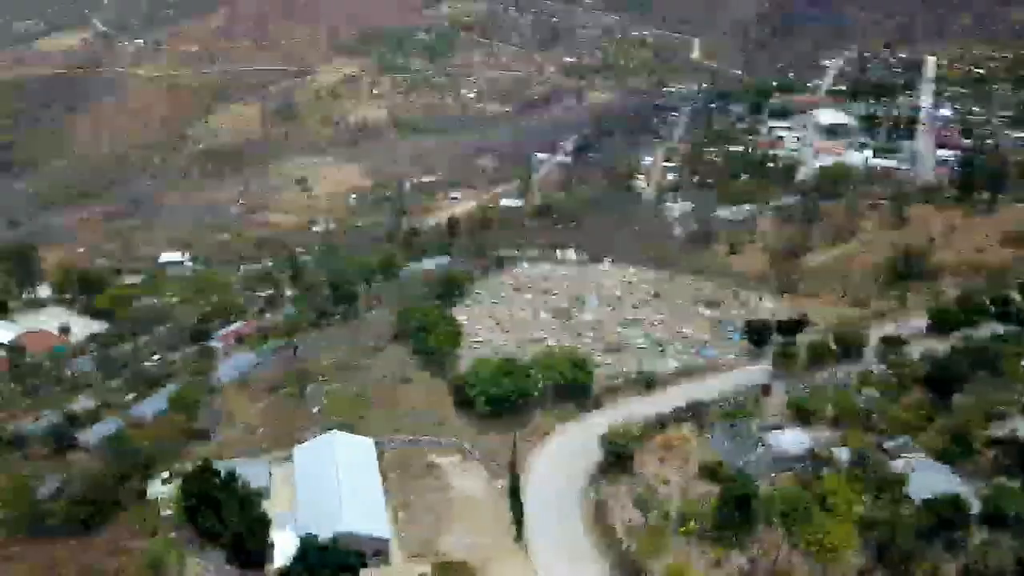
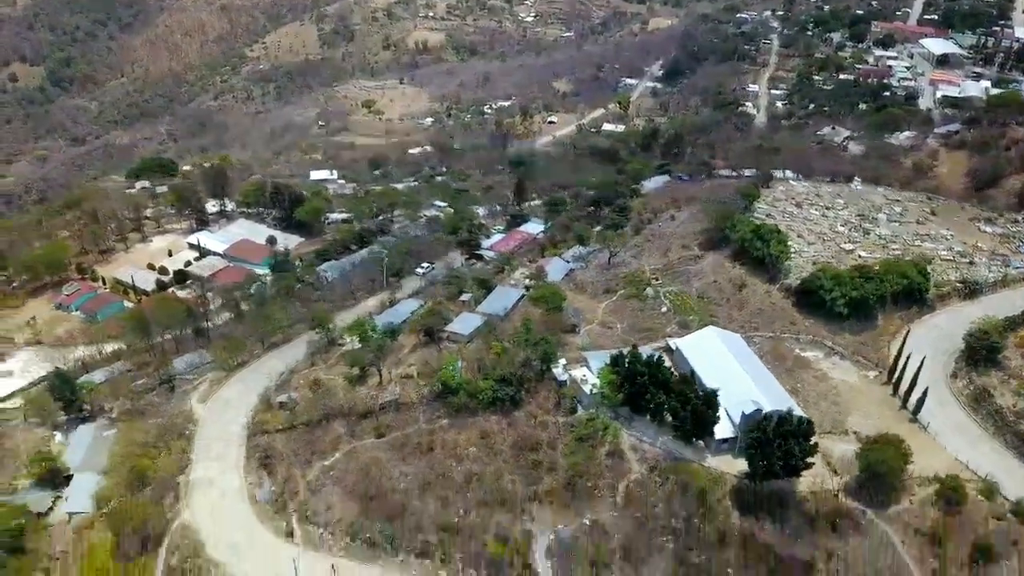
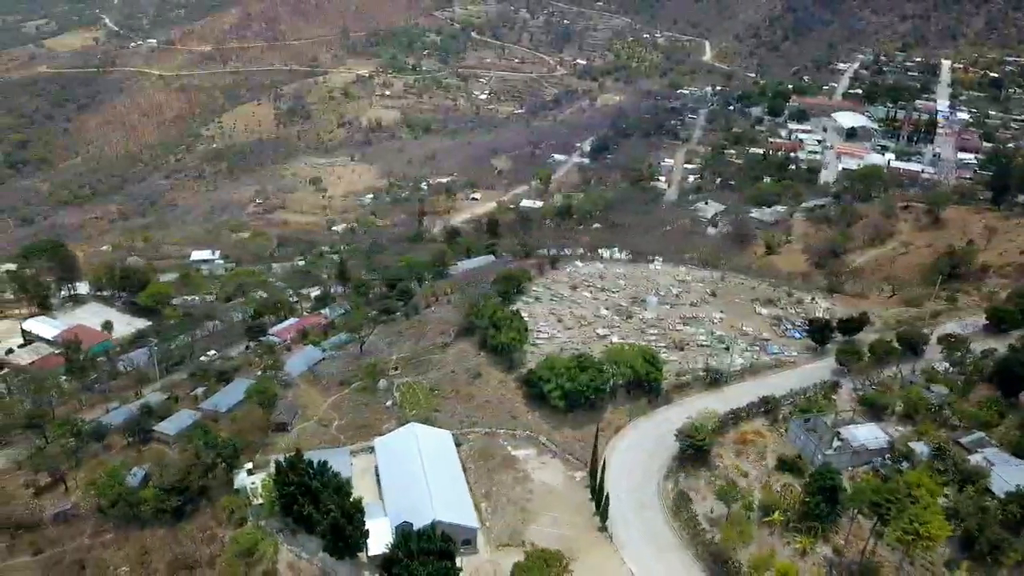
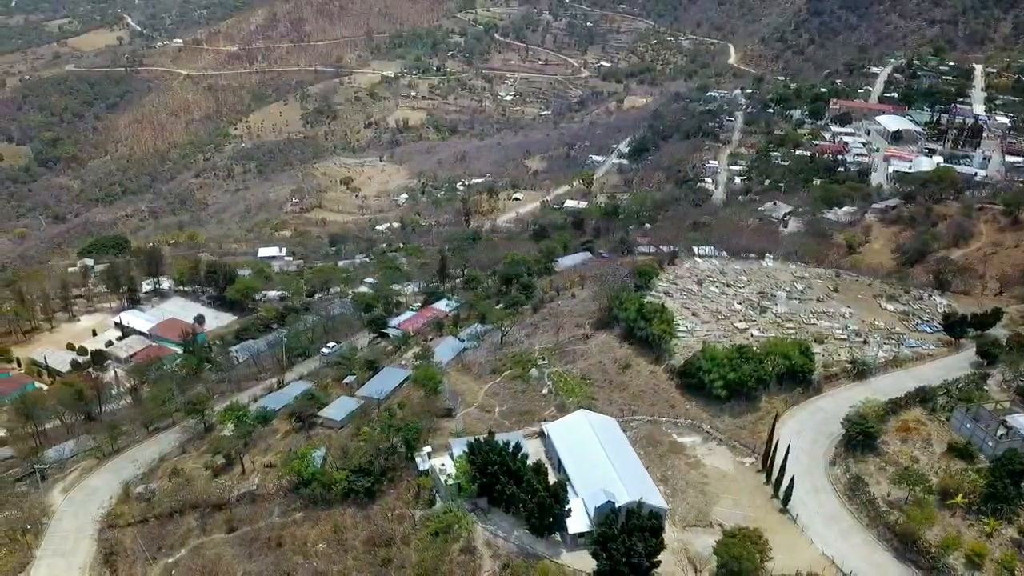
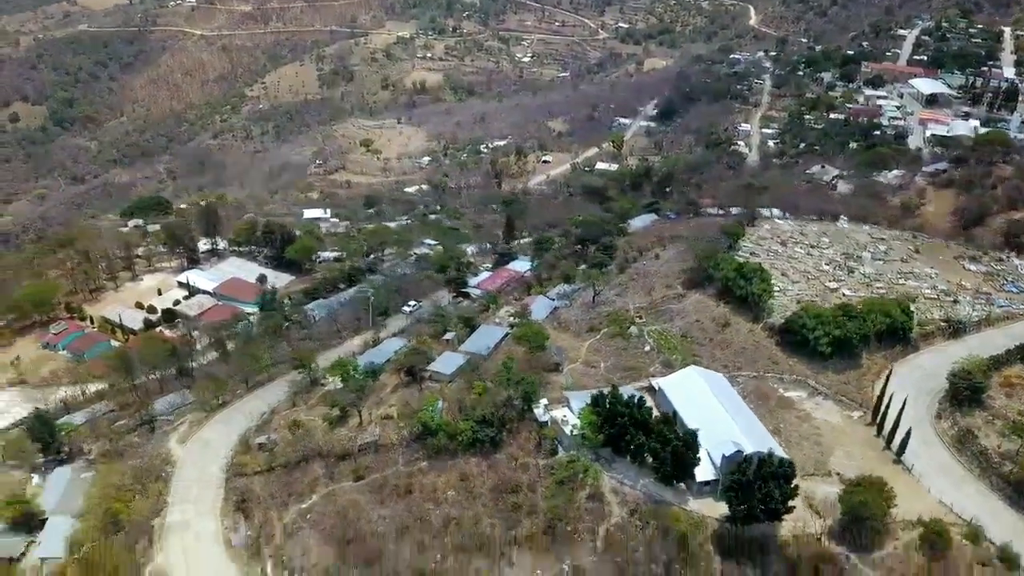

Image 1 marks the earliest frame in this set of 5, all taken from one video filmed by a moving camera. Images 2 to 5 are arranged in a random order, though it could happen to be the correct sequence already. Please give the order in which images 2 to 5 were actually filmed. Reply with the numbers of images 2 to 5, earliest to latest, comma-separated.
3, 4, 5, 2
